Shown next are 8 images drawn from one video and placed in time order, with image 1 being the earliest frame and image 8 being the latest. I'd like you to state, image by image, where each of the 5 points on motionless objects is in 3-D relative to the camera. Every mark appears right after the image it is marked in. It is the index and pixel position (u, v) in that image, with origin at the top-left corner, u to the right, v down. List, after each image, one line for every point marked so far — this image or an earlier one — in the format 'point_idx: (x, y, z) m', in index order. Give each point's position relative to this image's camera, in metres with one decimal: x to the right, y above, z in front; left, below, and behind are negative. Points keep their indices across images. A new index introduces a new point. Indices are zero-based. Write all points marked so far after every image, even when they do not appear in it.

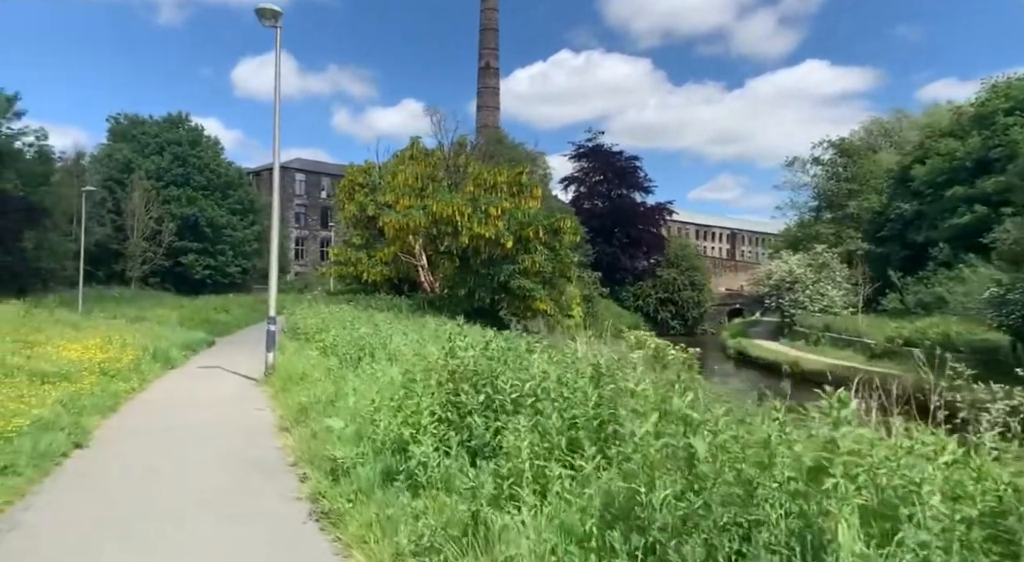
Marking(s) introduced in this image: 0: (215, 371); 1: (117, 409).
0: (-7.1, -2.2, +18.1) m
1: (-6.1, -2.0, +11.7) m
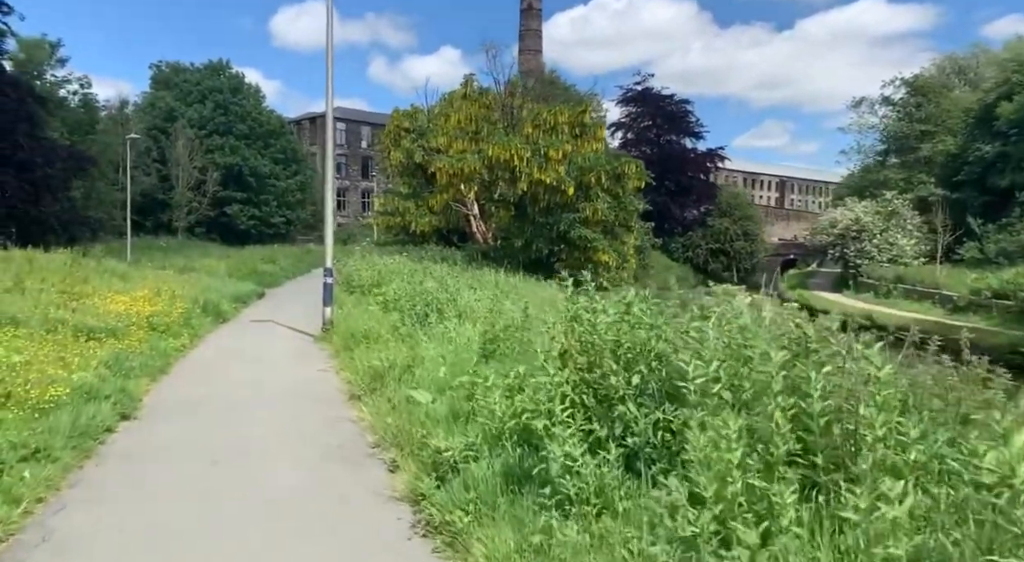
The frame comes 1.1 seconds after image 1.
0: (-5.5, -1.0, +17.1) m
1: (-4.9, -1.2, +10.6) m
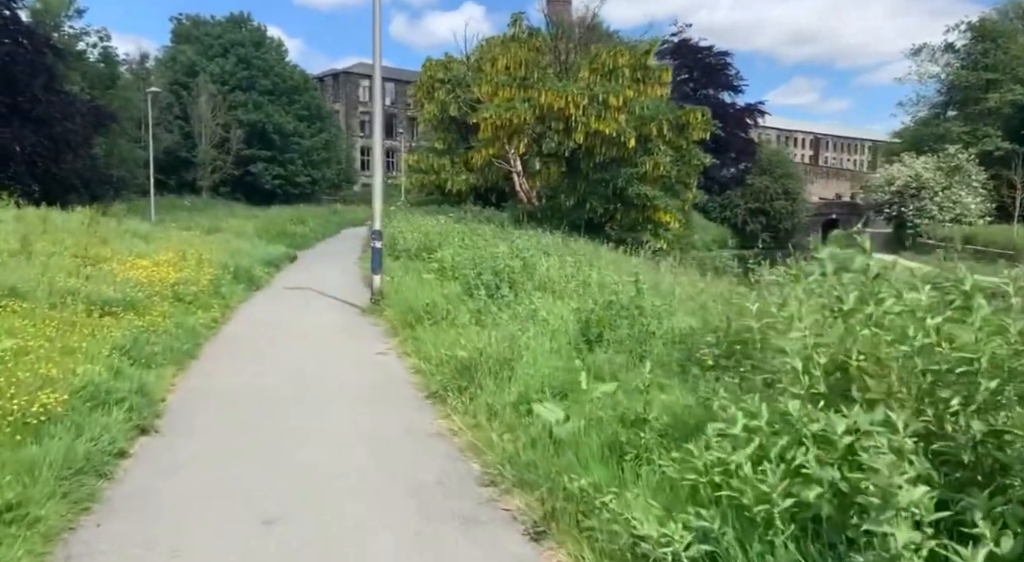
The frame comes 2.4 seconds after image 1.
0: (-4.1, -0.3, +15.3) m
1: (-3.7, -0.8, +8.8) m
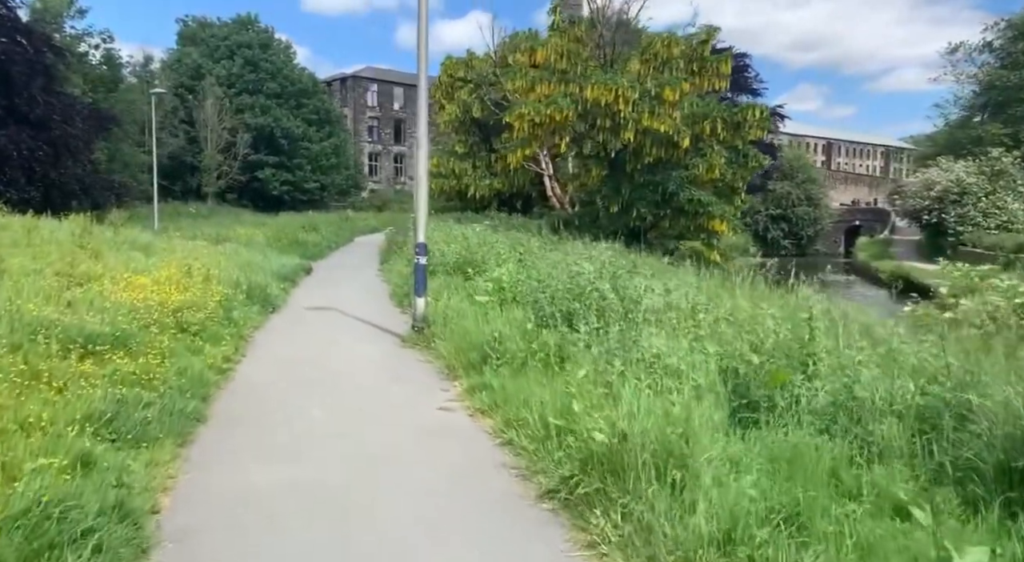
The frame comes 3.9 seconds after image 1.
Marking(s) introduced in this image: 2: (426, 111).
0: (-3.1, -0.6, +13.2) m
1: (-2.7, -1.1, +6.7) m
2: (-1.2, +2.5, +10.5) m
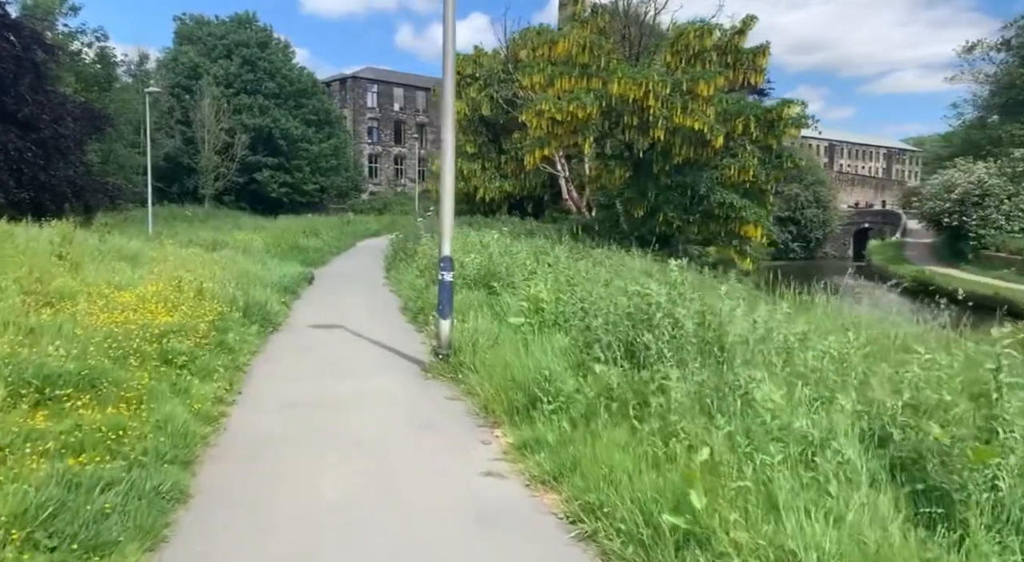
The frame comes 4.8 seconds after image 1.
0: (-2.6, -0.9, +11.7) m
1: (-2.2, -1.4, +5.2) m
2: (-0.7, +2.3, +9.0) m
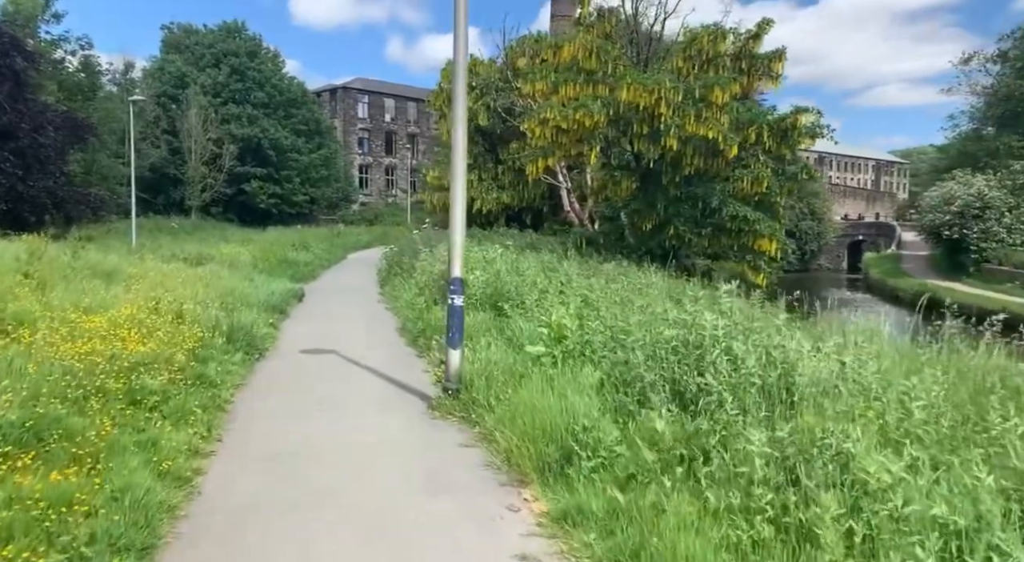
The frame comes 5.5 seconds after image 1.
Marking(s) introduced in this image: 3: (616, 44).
0: (-2.4, -1.2, +10.6) m
1: (-2.0, -1.6, +4.1) m
2: (-0.5, +2.0, +8.0) m
3: (+2.6, +5.9, +18.7) m
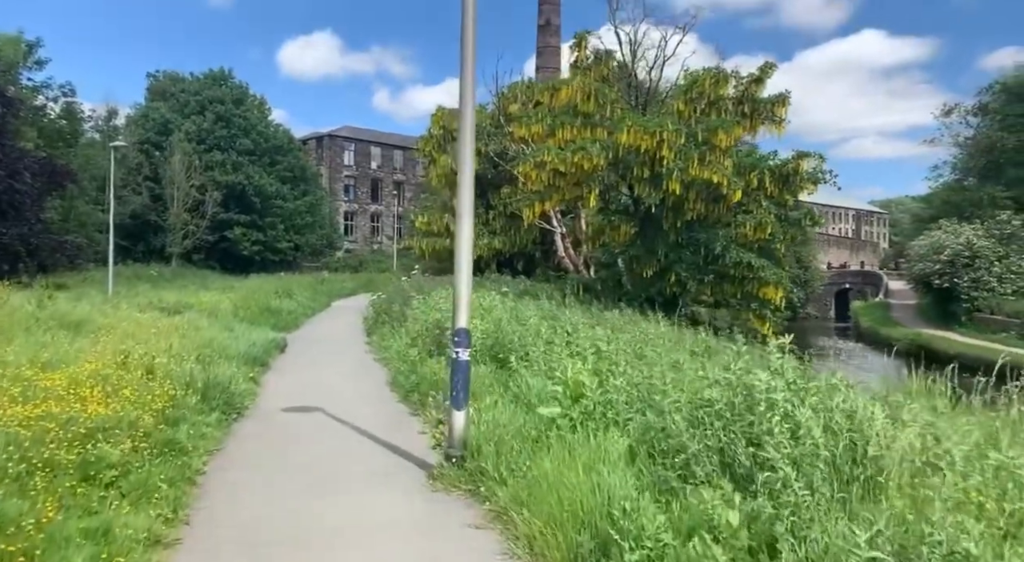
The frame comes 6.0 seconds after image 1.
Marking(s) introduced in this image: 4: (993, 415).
0: (-2.4, -1.8, +9.6) m
1: (-1.8, -1.8, +3.1) m
2: (-0.4, +1.5, +7.3) m
3: (+2.5, +4.7, +18.3) m
4: (+4.3, -1.1, +6.7) m
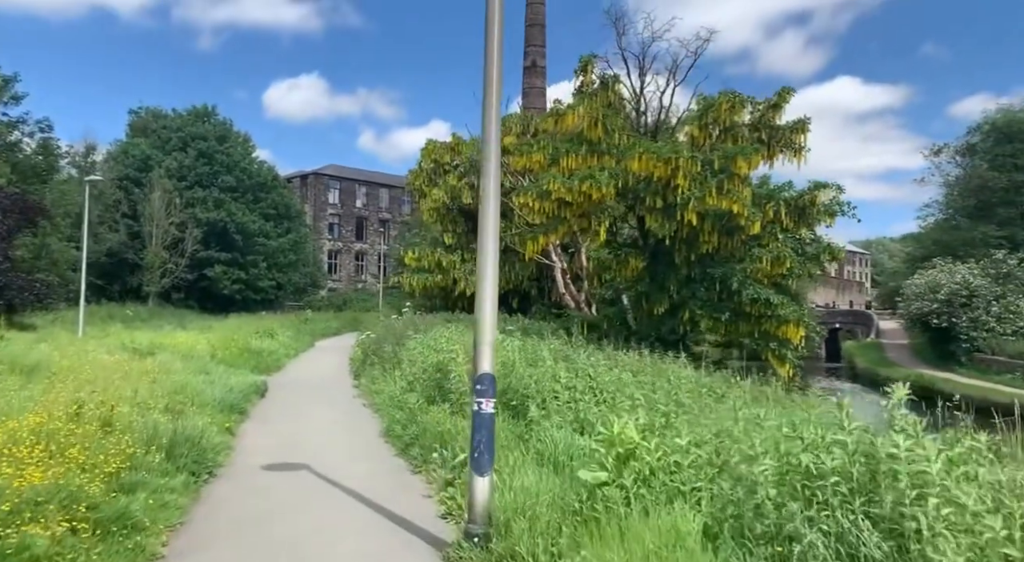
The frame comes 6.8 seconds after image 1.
0: (-2.2, -2.2, +8.2) m
1: (-1.4, -1.9, +1.7) m
2: (-0.2, +1.2, +6.1) m
3: (+2.5, +3.8, +17.3) m
4: (+4.6, -1.4, +5.4) m
